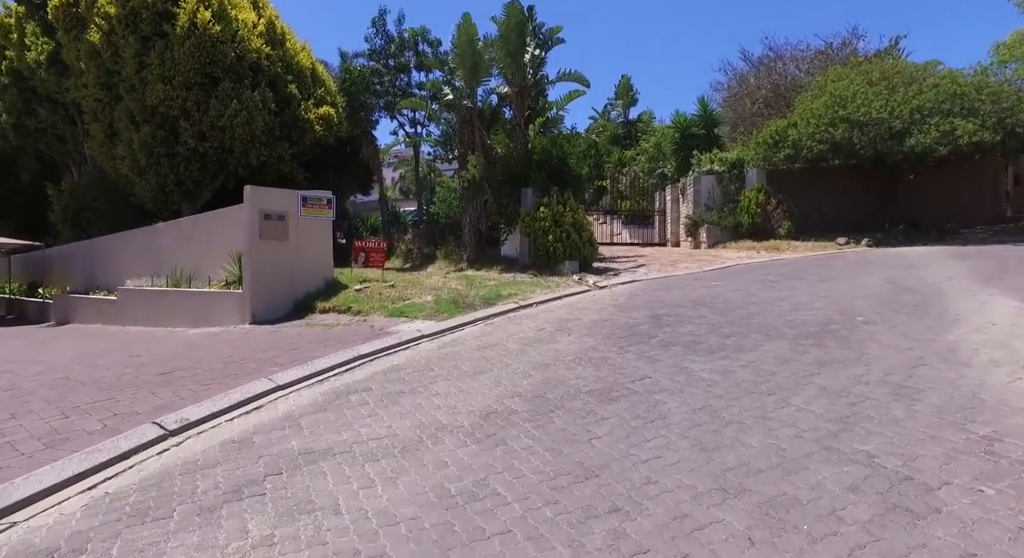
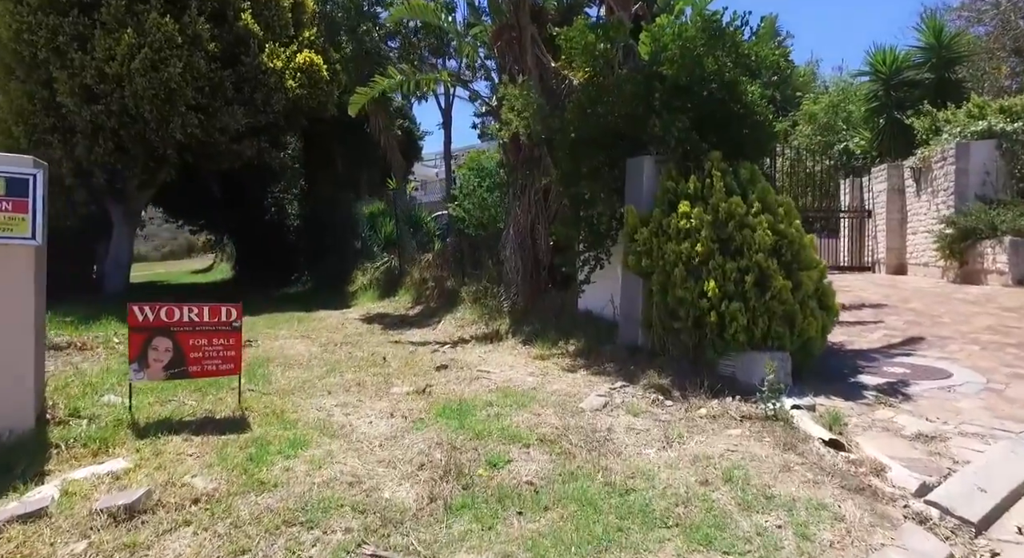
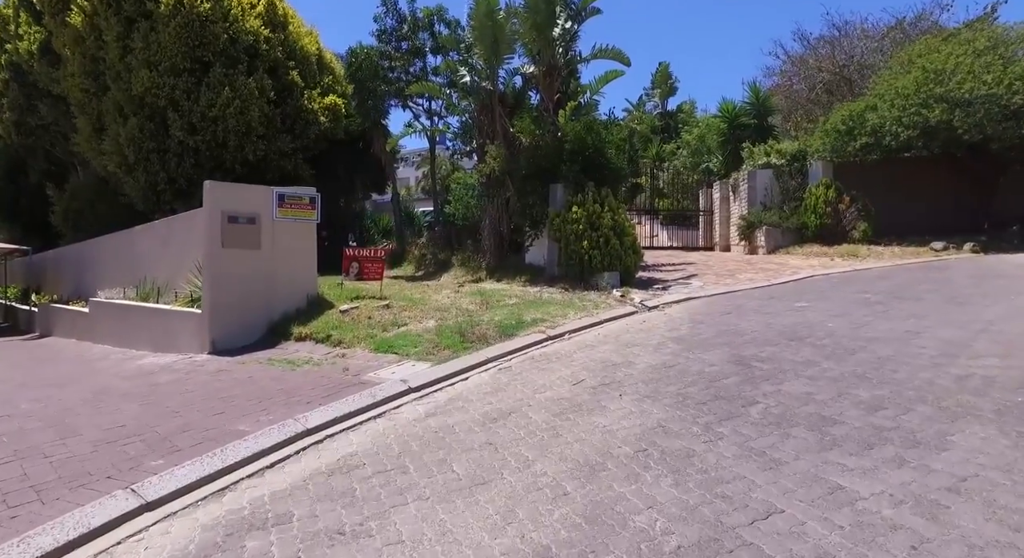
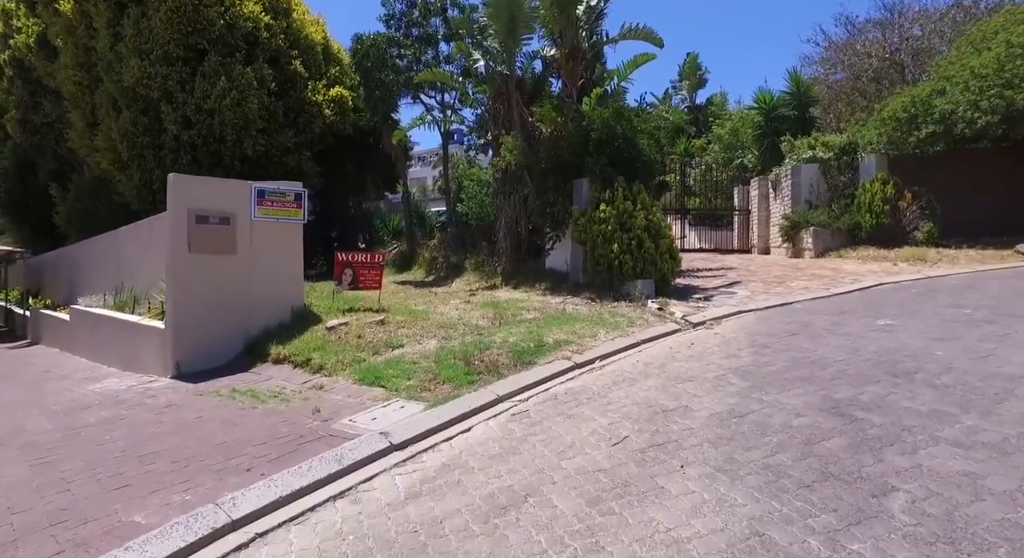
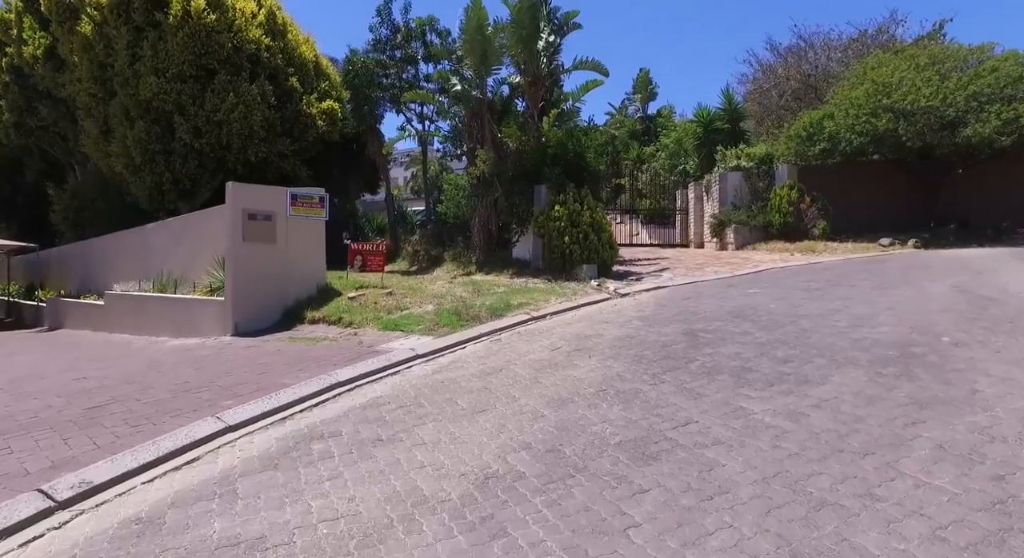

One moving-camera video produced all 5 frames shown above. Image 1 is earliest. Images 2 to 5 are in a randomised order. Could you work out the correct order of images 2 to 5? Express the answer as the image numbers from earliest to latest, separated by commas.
5, 3, 4, 2
